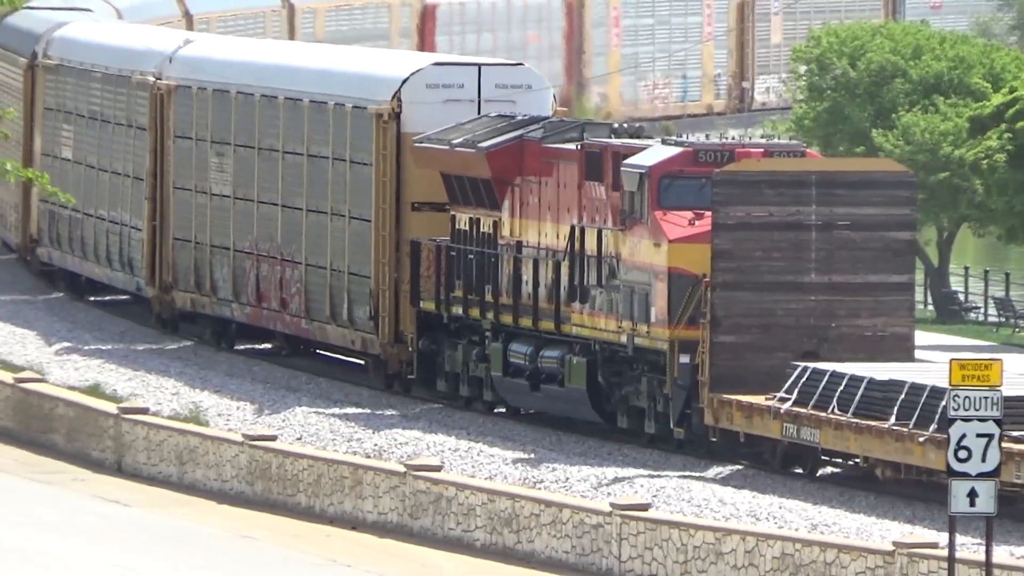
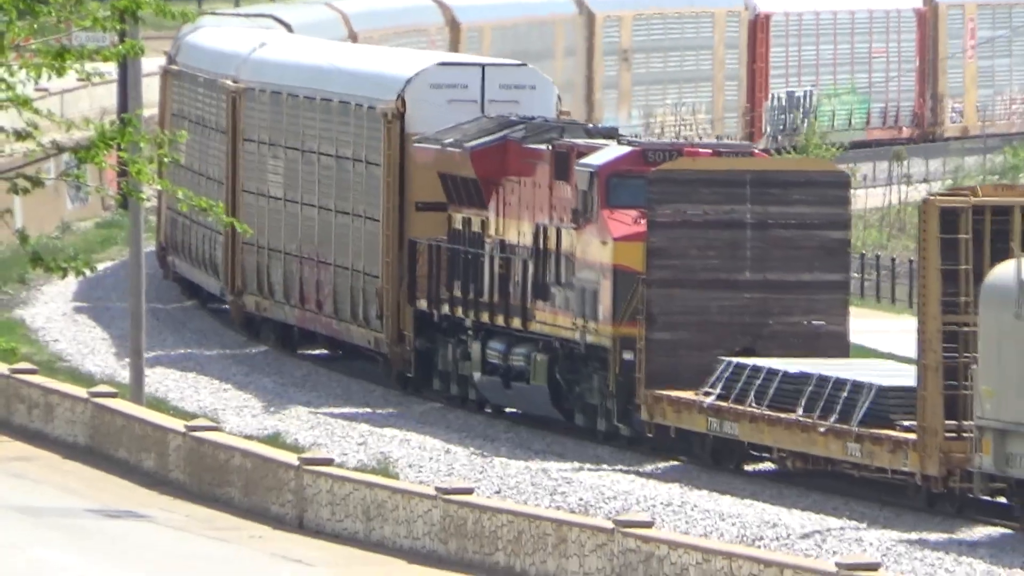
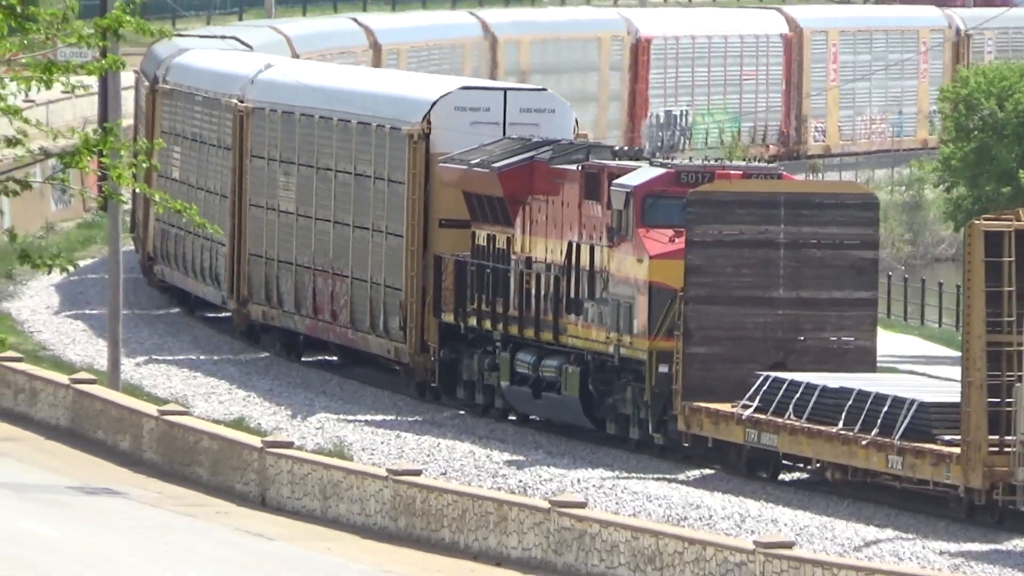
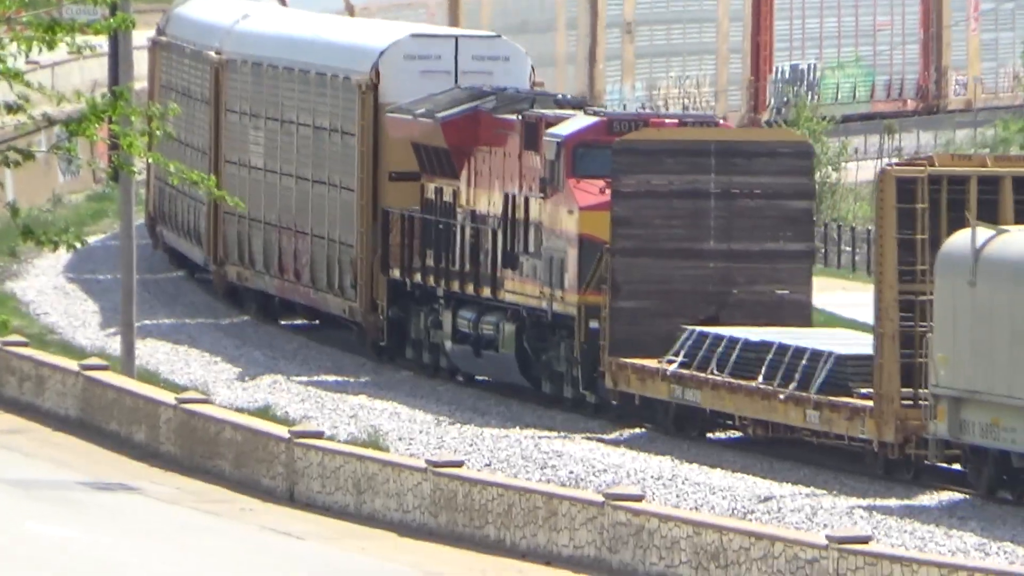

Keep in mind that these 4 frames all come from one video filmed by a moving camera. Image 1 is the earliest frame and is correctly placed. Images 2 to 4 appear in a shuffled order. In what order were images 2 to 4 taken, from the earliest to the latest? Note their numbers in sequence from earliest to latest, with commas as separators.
3, 2, 4
